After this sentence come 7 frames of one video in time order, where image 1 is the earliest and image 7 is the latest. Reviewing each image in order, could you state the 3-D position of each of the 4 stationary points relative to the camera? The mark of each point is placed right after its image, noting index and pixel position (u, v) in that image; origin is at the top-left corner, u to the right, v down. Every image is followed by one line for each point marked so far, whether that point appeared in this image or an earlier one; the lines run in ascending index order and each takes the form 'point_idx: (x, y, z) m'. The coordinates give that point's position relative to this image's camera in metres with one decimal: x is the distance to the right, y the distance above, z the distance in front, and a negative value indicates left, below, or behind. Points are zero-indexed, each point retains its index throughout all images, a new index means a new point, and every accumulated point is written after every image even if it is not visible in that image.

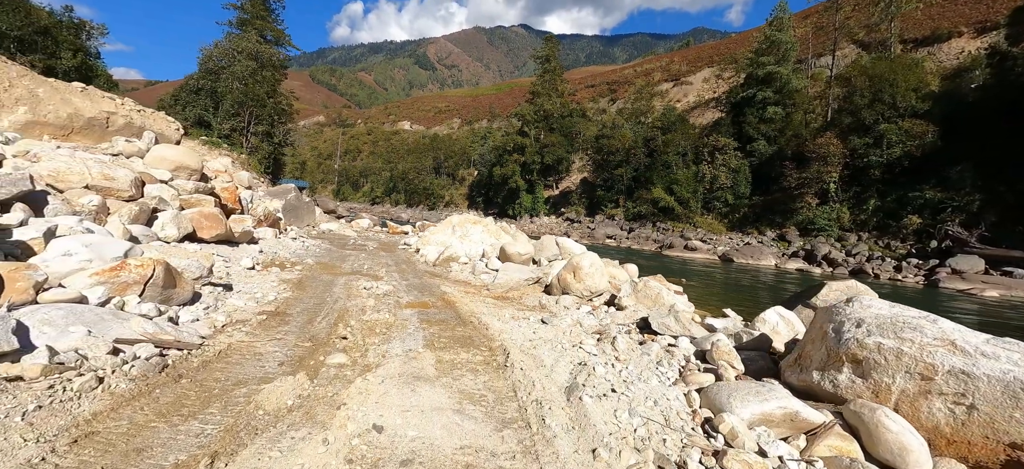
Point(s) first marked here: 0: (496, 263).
0: (-0.4, -0.7, +10.2) m
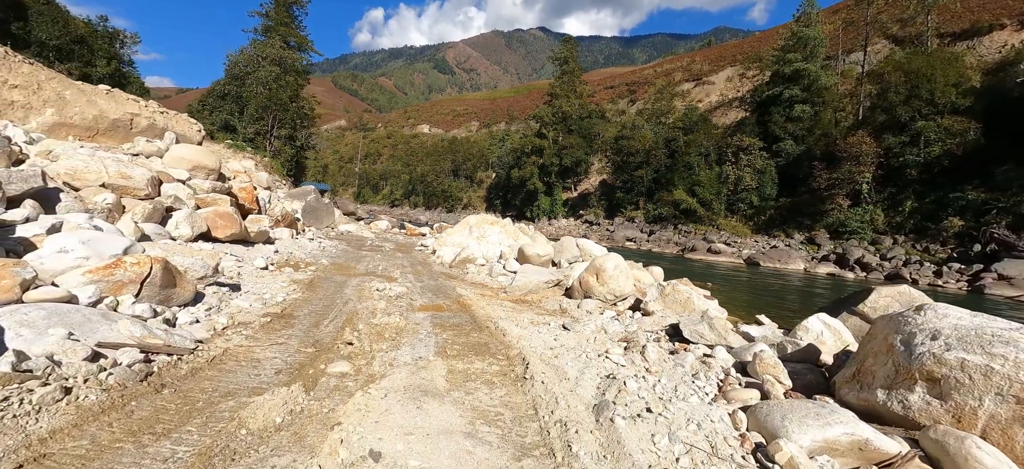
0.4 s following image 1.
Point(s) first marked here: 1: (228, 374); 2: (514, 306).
0: (+0.1, -0.7, +9.8) m
1: (-2.1, -1.0, +3.2) m
2: (0.0, -1.1, +6.9) m
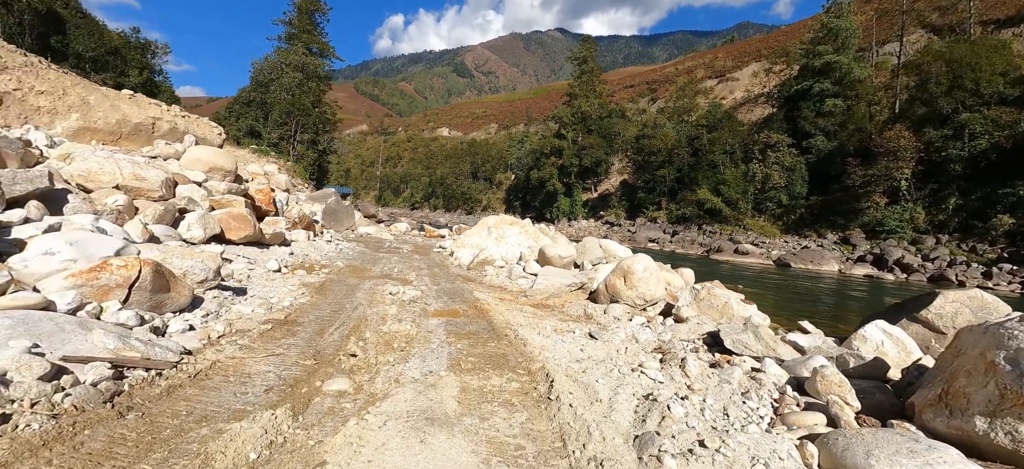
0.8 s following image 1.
0: (+0.5, -0.7, +9.3) m
1: (-1.9, -1.0, +2.8) m
2: (+0.3, -1.1, +6.4) m
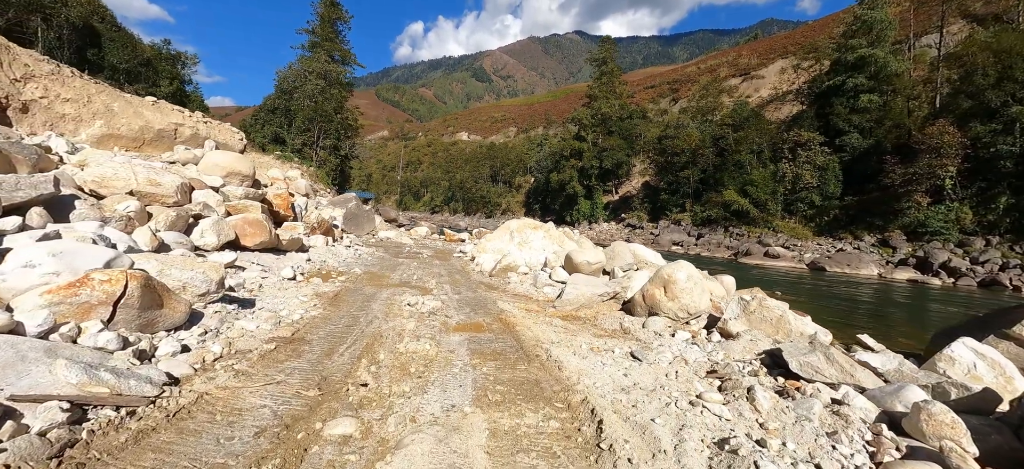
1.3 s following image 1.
0: (+1.0, -0.8, +8.7) m
1: (-1.7, -1.1, +2.3) m
2: (+0.7, -1.2, +5.8) m
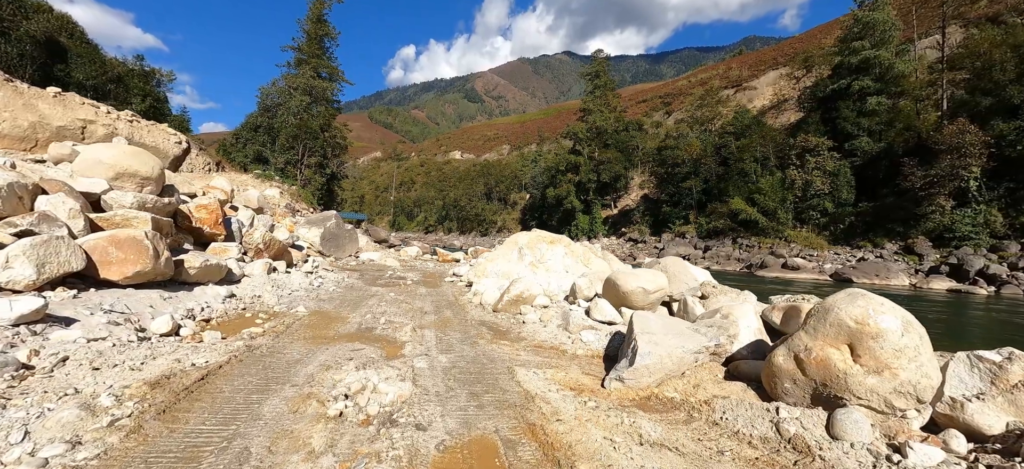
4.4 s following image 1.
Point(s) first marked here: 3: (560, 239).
0: (+1.2, -1.0, +5.7) m
1: (-1.4, -1.1, -0.8) m
2: (+1.0, -1.3, +2.8) m
3: (+1.0, -0.1, +8.6) m
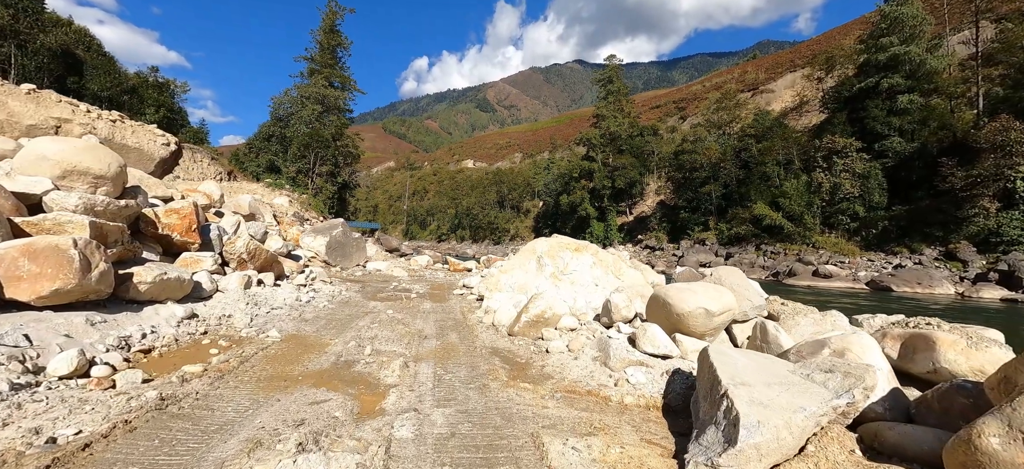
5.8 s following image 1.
0: (+1.5, -1.0, +4.3) m
1: (-1.4, -1.0, -2.0) m
2: (+1.1, -1.3, +1.4) m
3: (+1.3, -0.2, +7.3) m
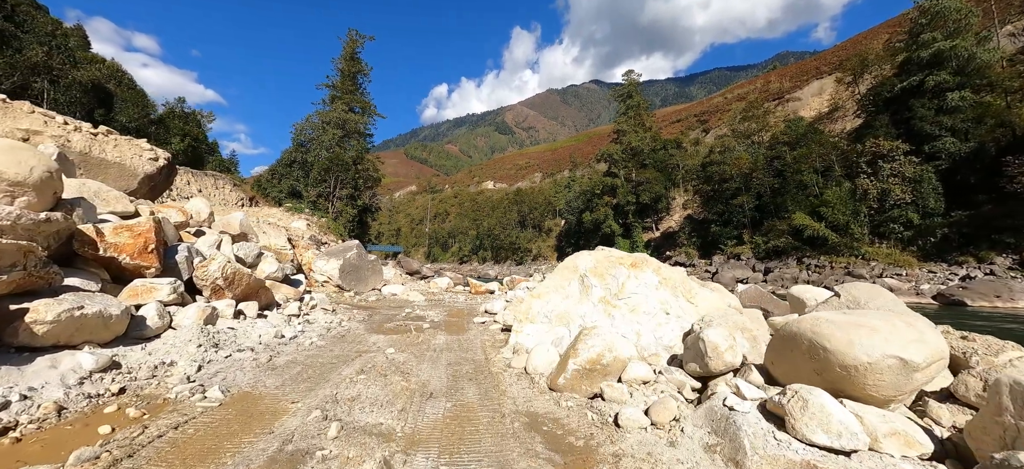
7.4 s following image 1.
0: (+1.8, -1.0, +2.5) m
1: (-1.4, -0.8, -3.7) m
2: (+1.3, -1.1, -0.4) m
3: (+1.7, -0.3, +5.5) m
